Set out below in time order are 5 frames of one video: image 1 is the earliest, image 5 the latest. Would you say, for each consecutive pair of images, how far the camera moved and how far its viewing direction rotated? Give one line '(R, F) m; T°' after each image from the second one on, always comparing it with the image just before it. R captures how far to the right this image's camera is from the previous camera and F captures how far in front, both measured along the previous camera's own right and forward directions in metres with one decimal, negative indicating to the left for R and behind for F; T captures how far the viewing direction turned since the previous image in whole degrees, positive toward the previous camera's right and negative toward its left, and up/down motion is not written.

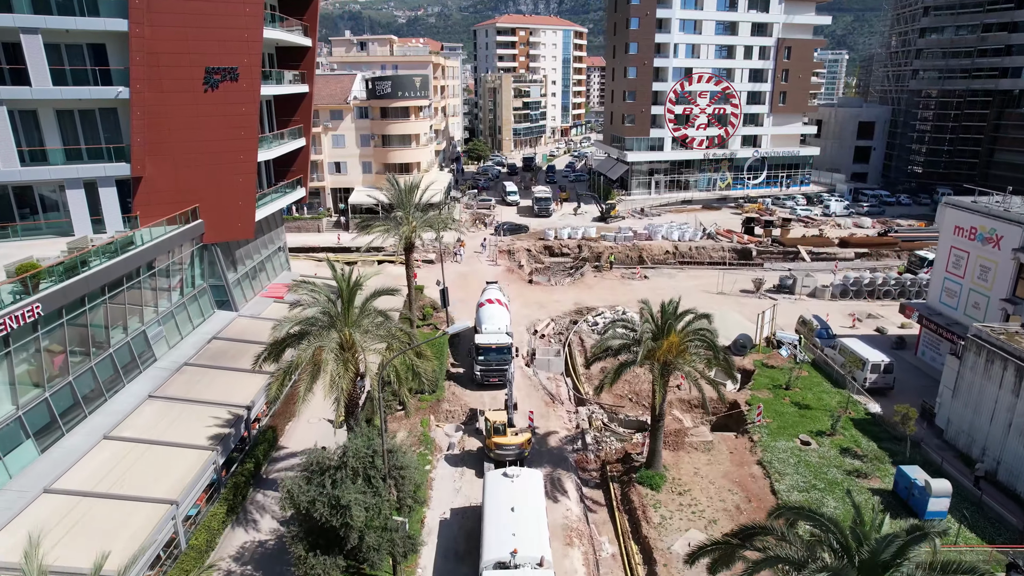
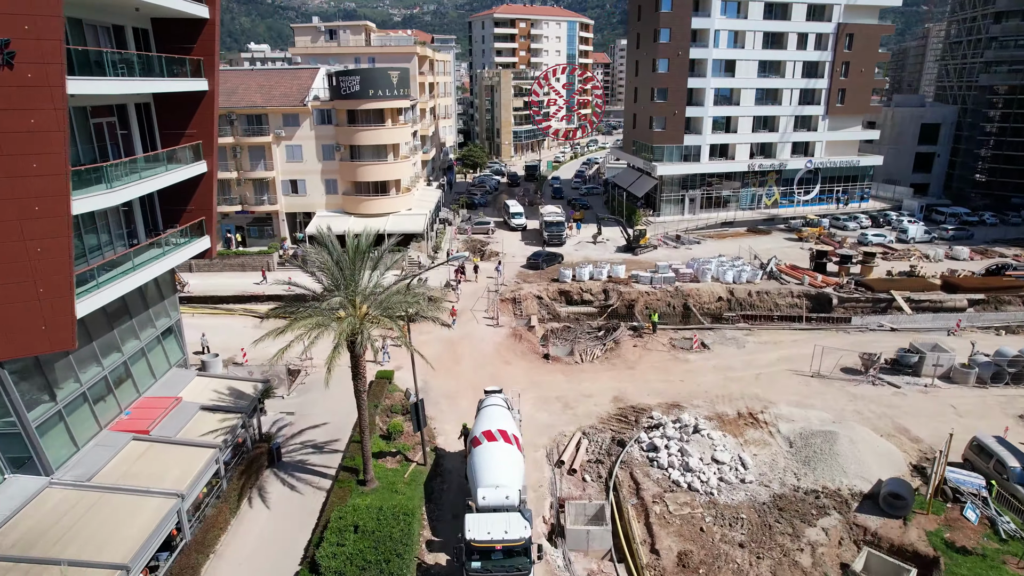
(-0.6, +15.0) m; 0°
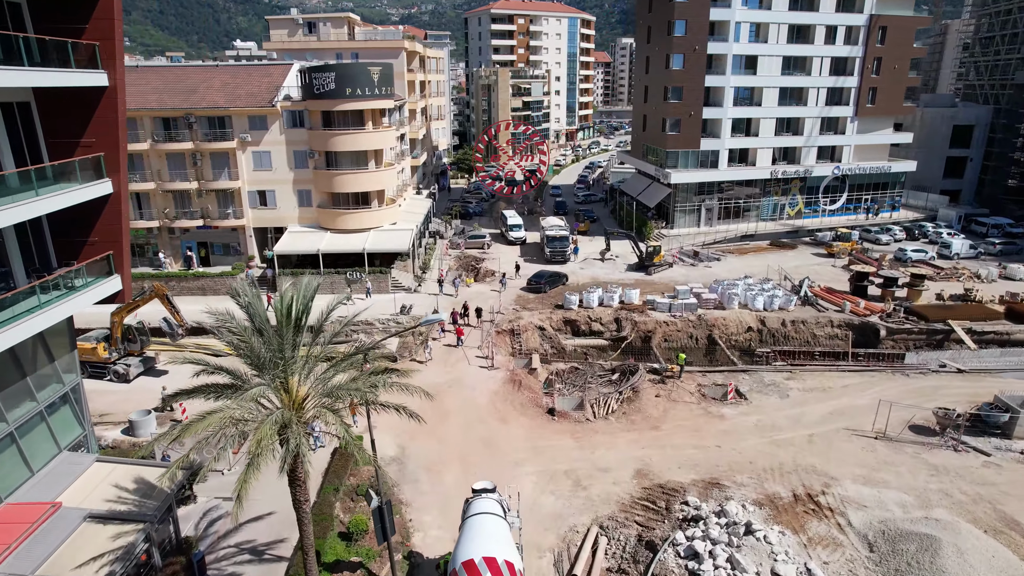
(+0.1, +6.6) m; 0°
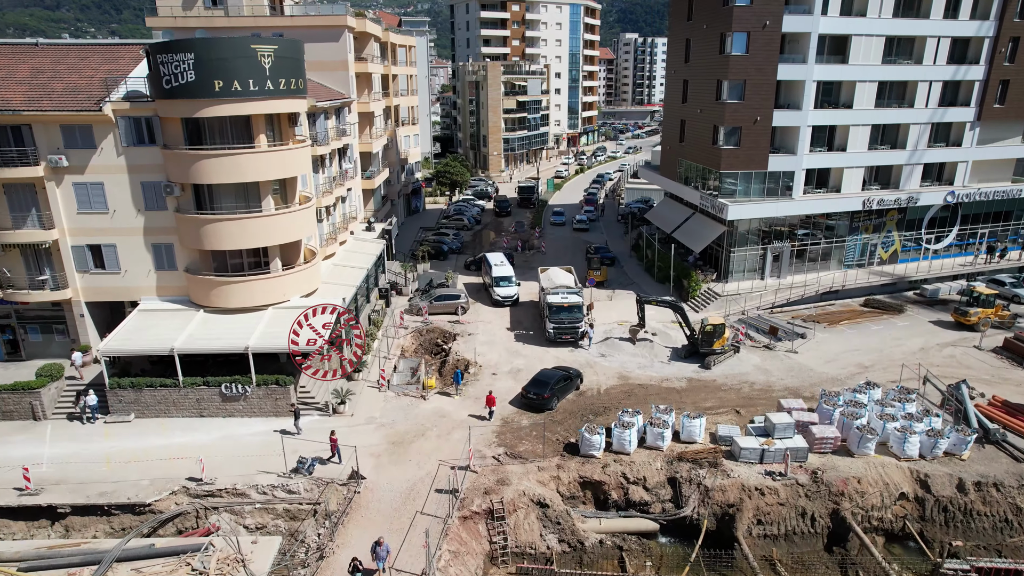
(+0.8, +18.4) m; 0°
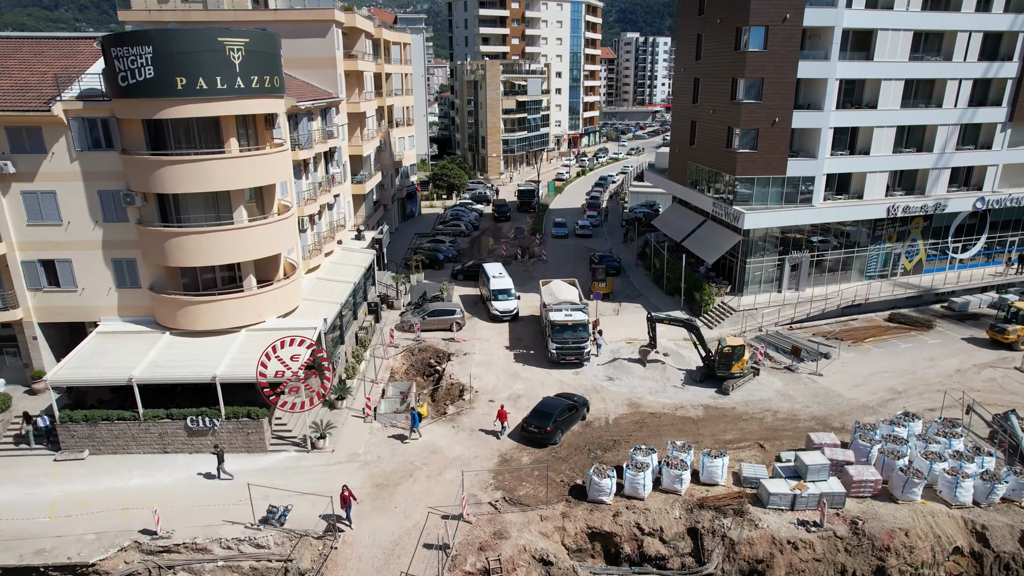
(0.0, +3.0) m; 0°
